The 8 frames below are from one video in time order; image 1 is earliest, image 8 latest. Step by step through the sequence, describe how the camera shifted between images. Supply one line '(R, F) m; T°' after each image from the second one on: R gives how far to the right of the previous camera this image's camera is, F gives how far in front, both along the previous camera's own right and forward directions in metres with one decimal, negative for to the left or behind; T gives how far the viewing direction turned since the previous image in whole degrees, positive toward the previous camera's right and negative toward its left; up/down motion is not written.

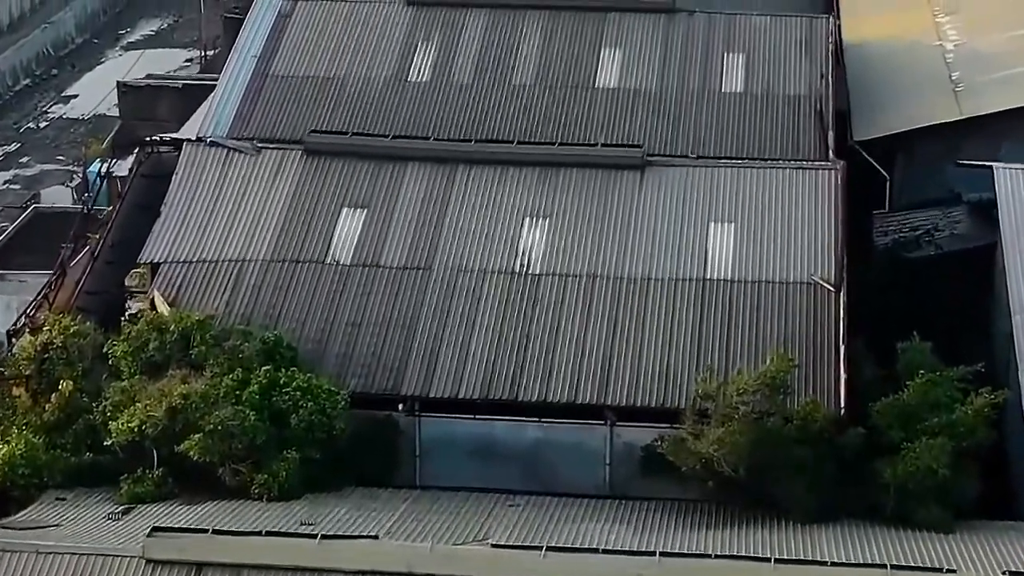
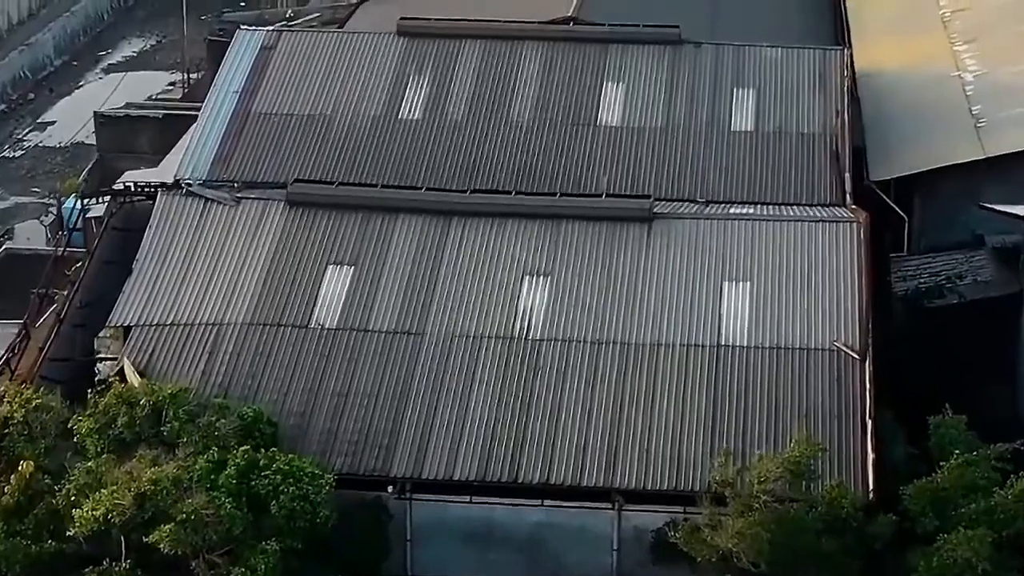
(-0.1, +1.5) m; 0°
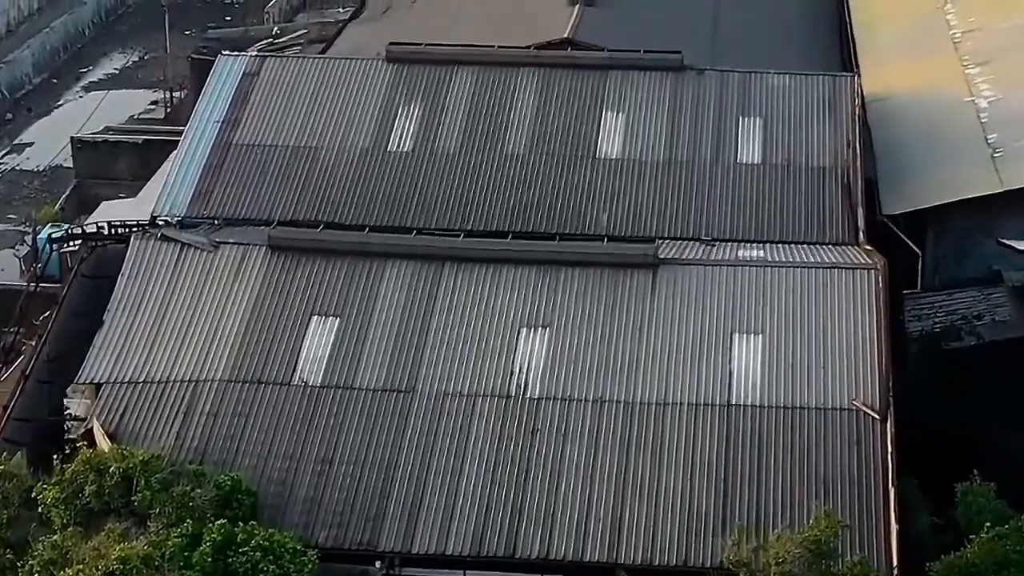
(0.0, +1.2) m; 0°
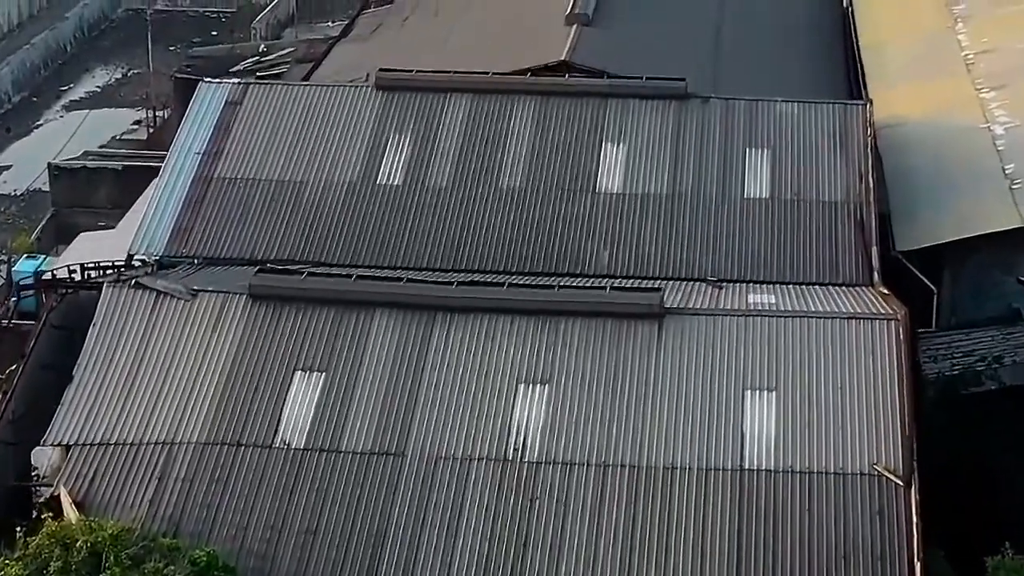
(0.0, +1.2) m; 0°
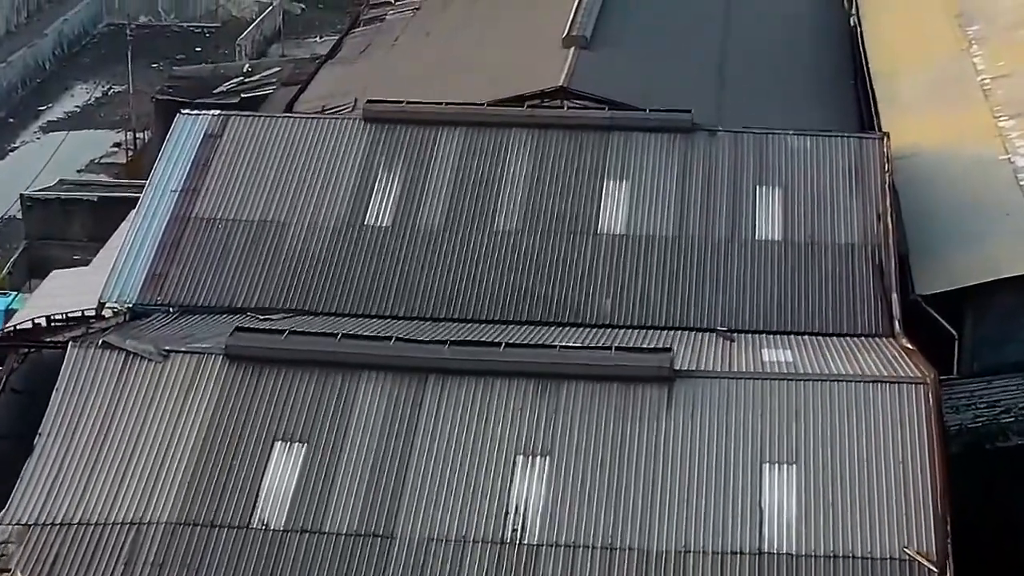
(-0.1, +1.3) m; 0°
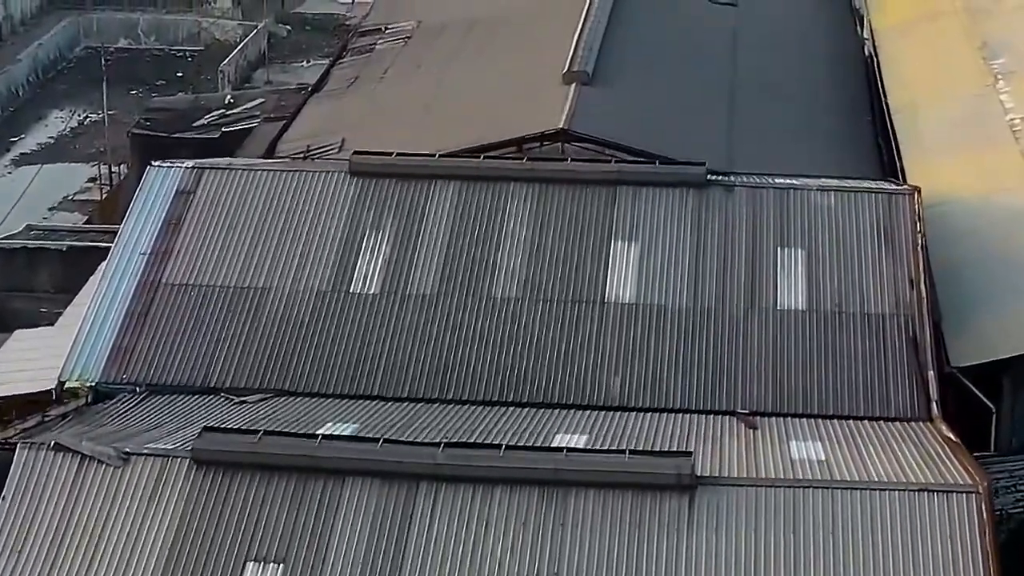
(-0.1, +1.8) m; 0°
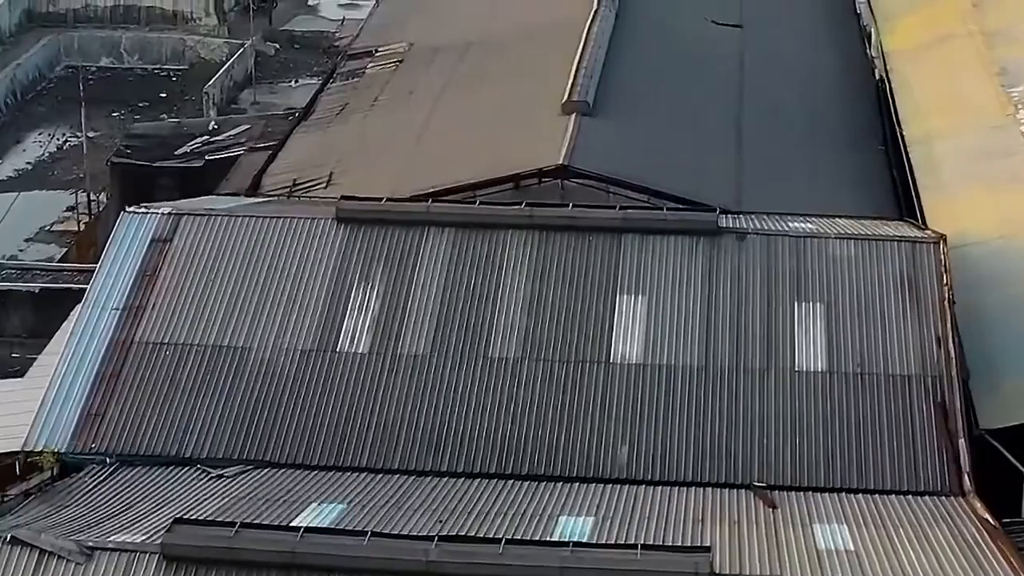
(0.0, +1.3) m; 0°
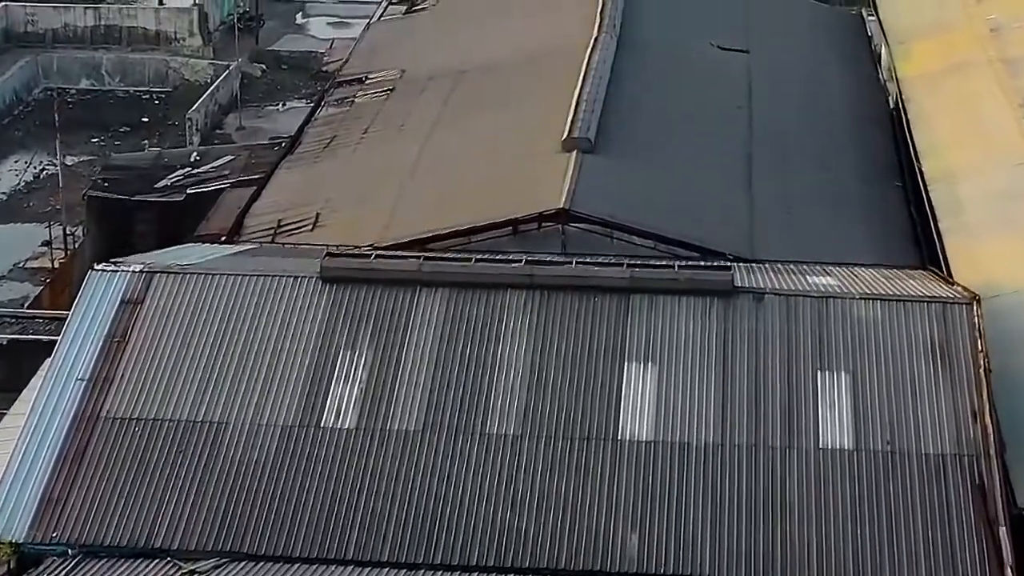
(0.0, +1.5) m; 0°
